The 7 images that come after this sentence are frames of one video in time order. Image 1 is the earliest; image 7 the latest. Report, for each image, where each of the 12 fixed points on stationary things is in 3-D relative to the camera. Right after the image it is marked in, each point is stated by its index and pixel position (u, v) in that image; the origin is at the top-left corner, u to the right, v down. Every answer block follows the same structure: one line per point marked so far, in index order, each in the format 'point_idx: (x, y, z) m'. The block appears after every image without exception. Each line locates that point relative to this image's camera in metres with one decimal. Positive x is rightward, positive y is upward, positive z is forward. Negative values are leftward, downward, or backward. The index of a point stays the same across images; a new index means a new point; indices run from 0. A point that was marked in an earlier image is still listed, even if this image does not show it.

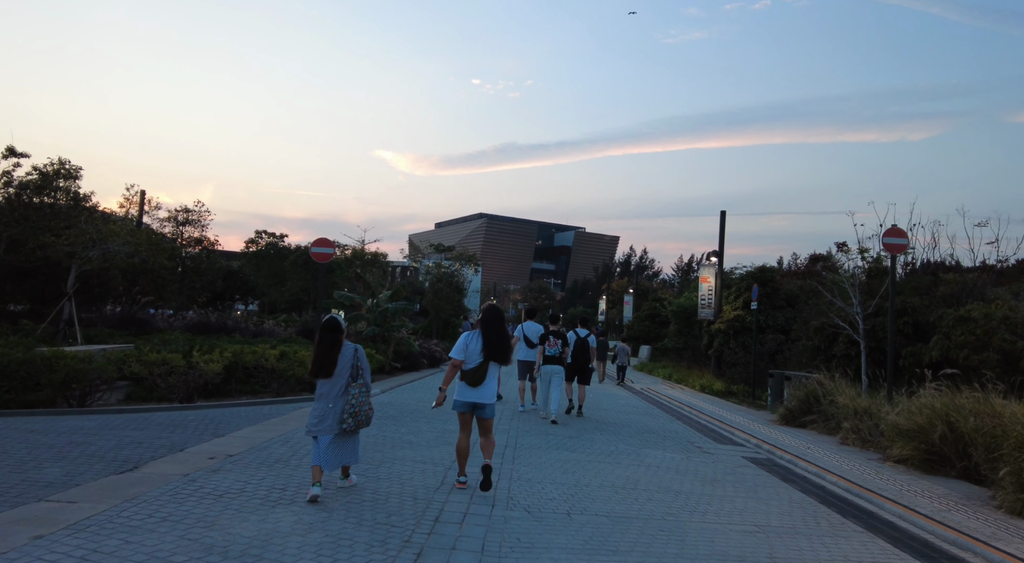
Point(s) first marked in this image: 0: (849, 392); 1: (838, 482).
0: (+6.7, -2.2, +14.3) m
1: (+4.4, -2.7, +9.7) m
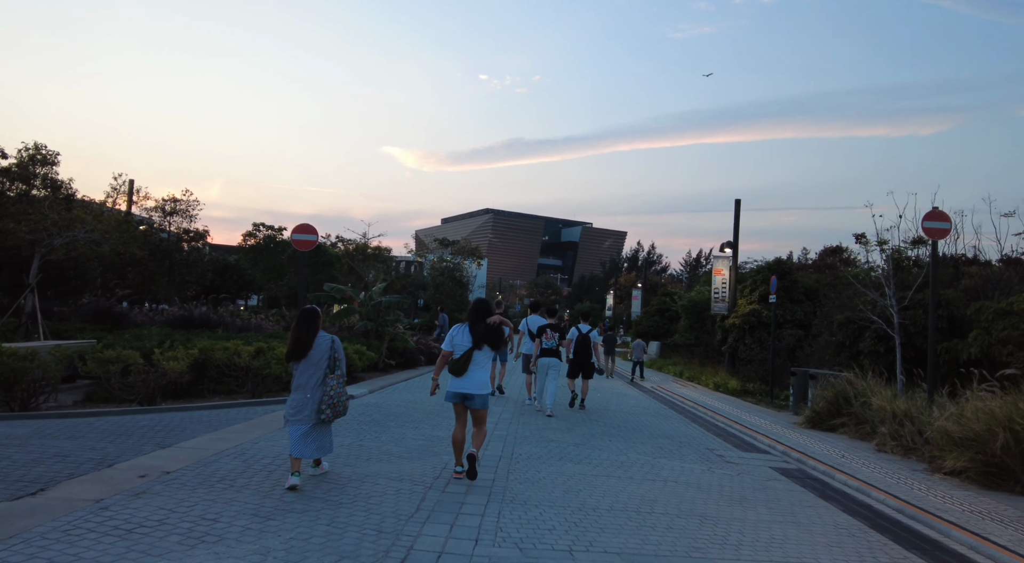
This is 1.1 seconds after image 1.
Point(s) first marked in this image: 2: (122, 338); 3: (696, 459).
0: (+6.7, -2.0, +12.9) m
1: (+4.4, -2.5, +8.4) m
2: (-8.3, -1.2, +15.3) m
3: (+2.6, -2.6, +10.3) m
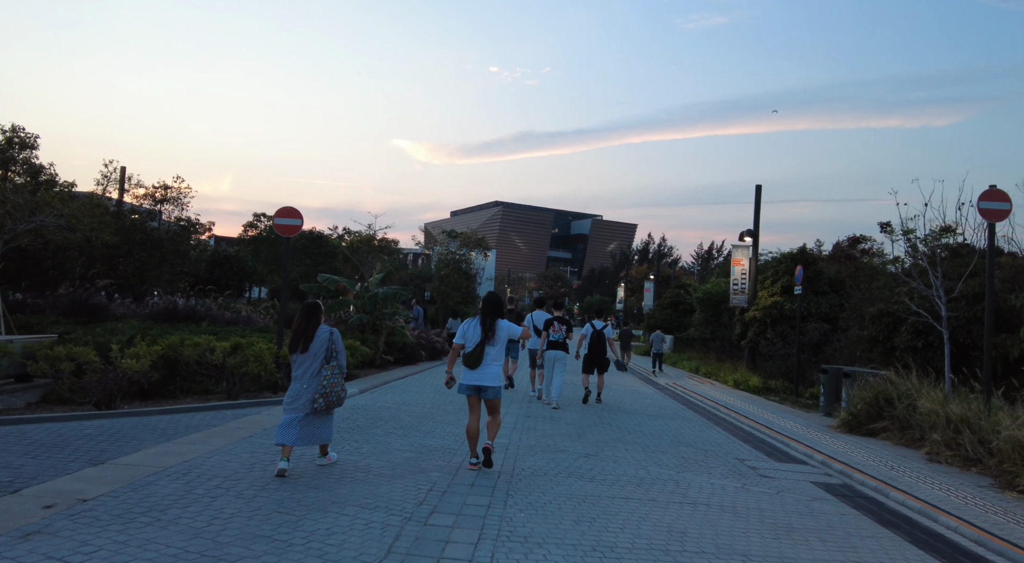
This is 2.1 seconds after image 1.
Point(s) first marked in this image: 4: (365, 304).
0: (+6.8, -1.8, +11.5) m
1: (+4.4, -2.4, +7.0) m
2: (-8.2, -1.0, +14.1) m
3: (+2.7, -2.4, +9.0) m
4: (-3.8, -0.6, +18.6) m
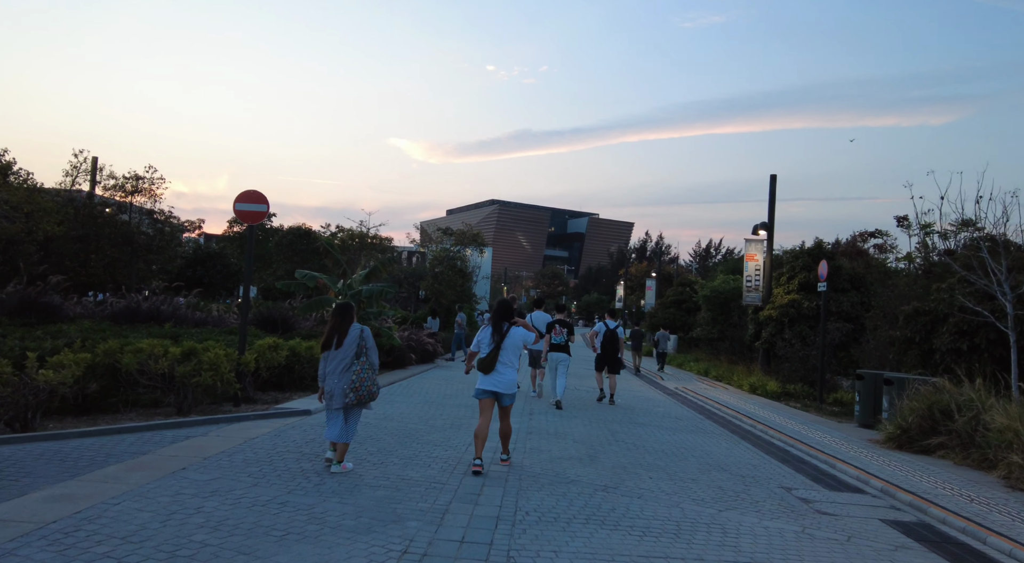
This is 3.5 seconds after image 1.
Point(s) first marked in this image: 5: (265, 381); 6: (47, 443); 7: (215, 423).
0: (+6.8, -1.7, +9.8) m
1: (+4.4, -2.3, +5.3) m
2: (-8.2, -0.9, +12.3) m
3: (+2.7, -2.3, +7.3) m
4: (-3.8, -0.5, +16.9) m
5: (-4.3, -1.7, +12.5) m
6: (-5.0, -1.7, +7.7) m
7: (-3.9, -1.9, +9.4) m
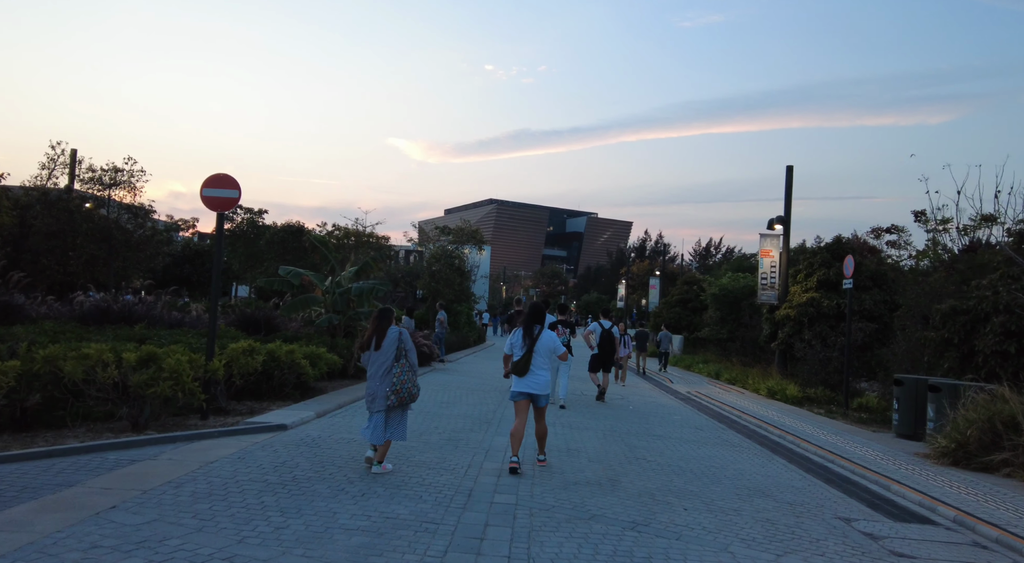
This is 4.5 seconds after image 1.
0: (+6.8, -1.6, +8.5) m
1: (+4.5, -2.3, +4.0) m
2: (-8.2, -0.9, +11.0) m
3: (+2.7, -2.2, +5.9) m
4: (-3.8, -0.4, +15.5) m
5: (-4.3, -1.7, +11.1) m
6: (-4.9, -1.7, +6.4) m
7: (-3.8, -1.8, +8.1) m
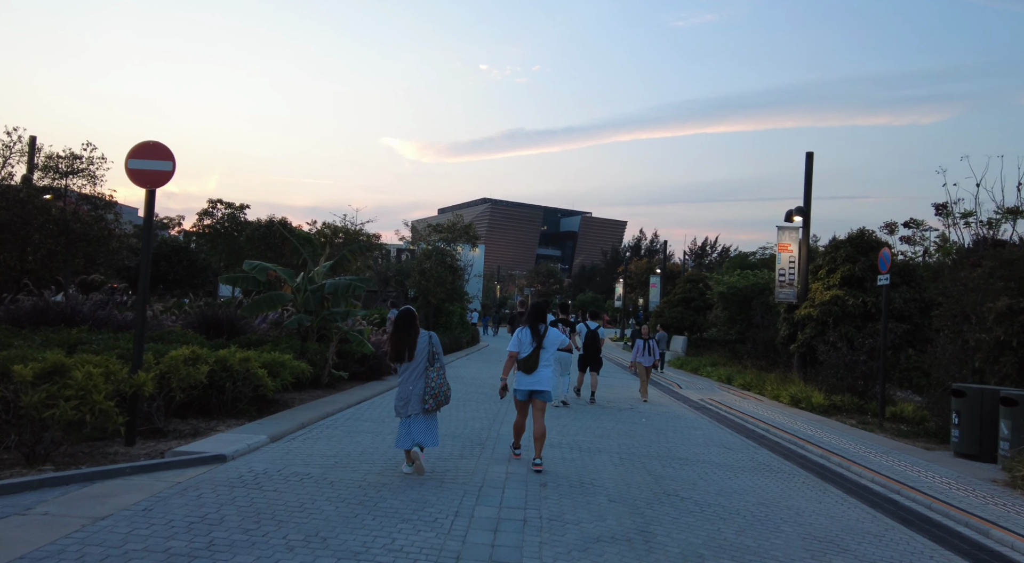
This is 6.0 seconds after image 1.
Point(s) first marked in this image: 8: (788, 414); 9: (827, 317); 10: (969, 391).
0: (+6.8, -1.6, +6.7) m
1: (+4.5, -2.2, +2.2) m
2: (-8.2, -0.8, +9.0) m
3: (+2.8, -2.2, +4.1) m
4: (-3.9, -0.4, +13.6) m
5: (-4.3, -1.6, +9.2) m
6: (-4.9, -1.6, +4.5) m
7: (-3.8, -1.7, +6.2) m
8: (+6.1, -2.9, +15.9) m
9: (+8.3, -0.9, +18.9) m
10: (+6.7, -1.6, +10.6) m
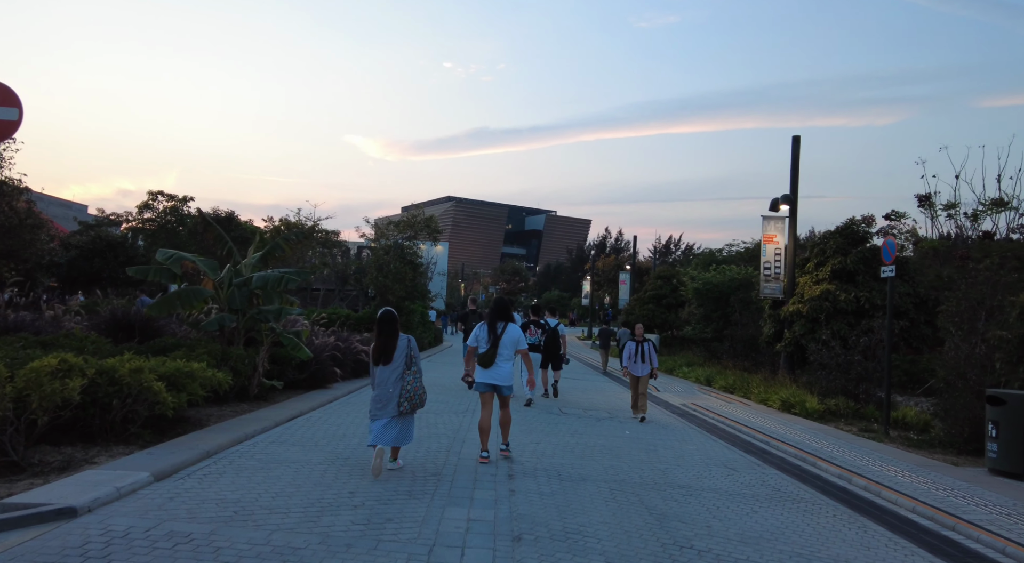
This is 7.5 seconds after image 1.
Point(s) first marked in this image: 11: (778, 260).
0: (+6.6, -1.4, +5.2) m
1: (+4.5, -2.0, +0.5) m
2: (-8.6, -0.7, +6.8) m
3: (+2.6, -2.0, +2.4) m
4: (-4.5, -0.2, +11.6) m
5: (-4.7, -1.5, +7.2) m
6: (-5.0, -1.5, +2.4) m
7: (-4.1, -1.6, +4.2) m
8: (+5.4, -2.8, +14.3) m
9: (+7.4, -0.8, +17.4) m
10: (+6.3, -1.5, +9.0) m
11: (+6.9, +0.6, +18.4) m
